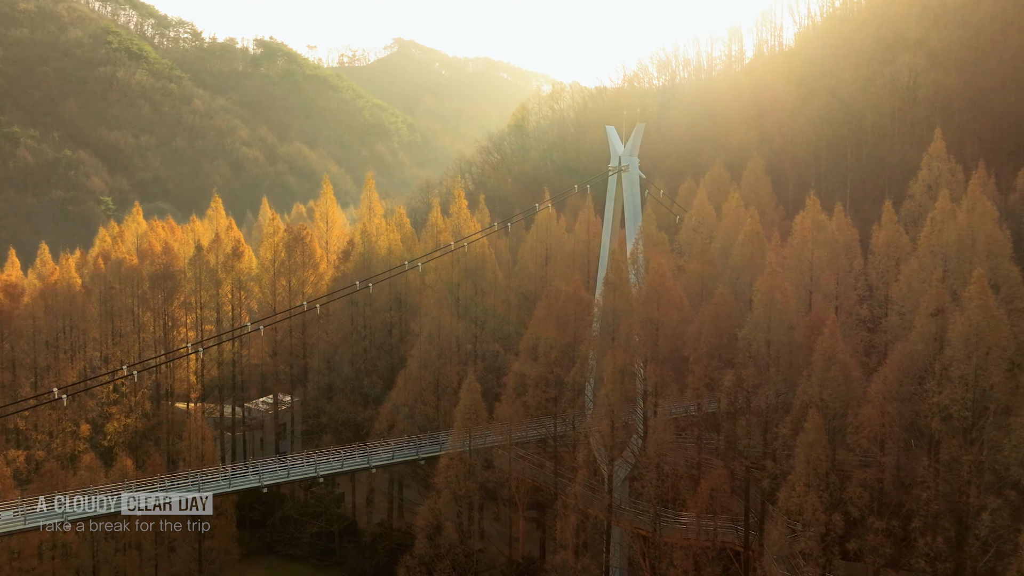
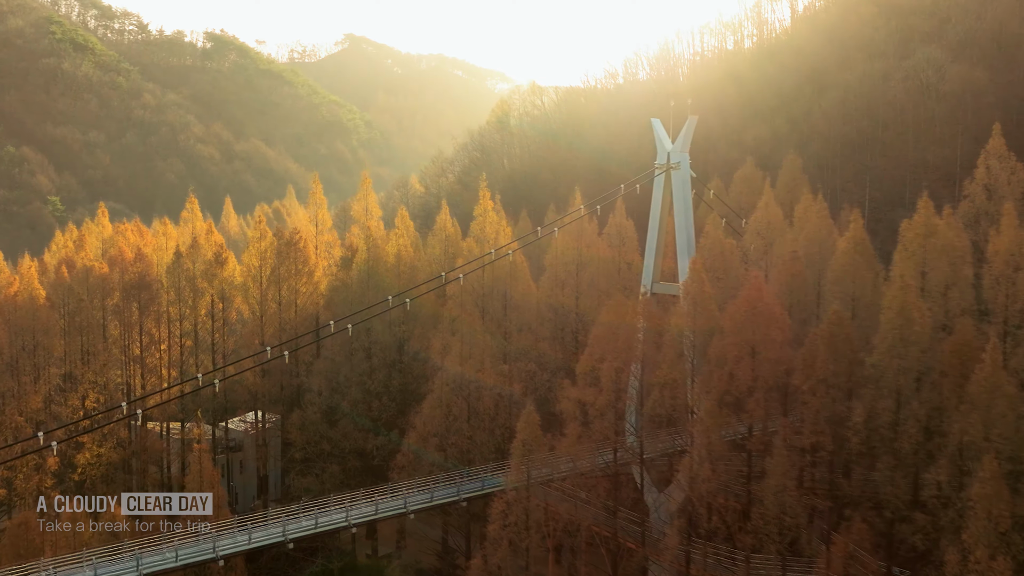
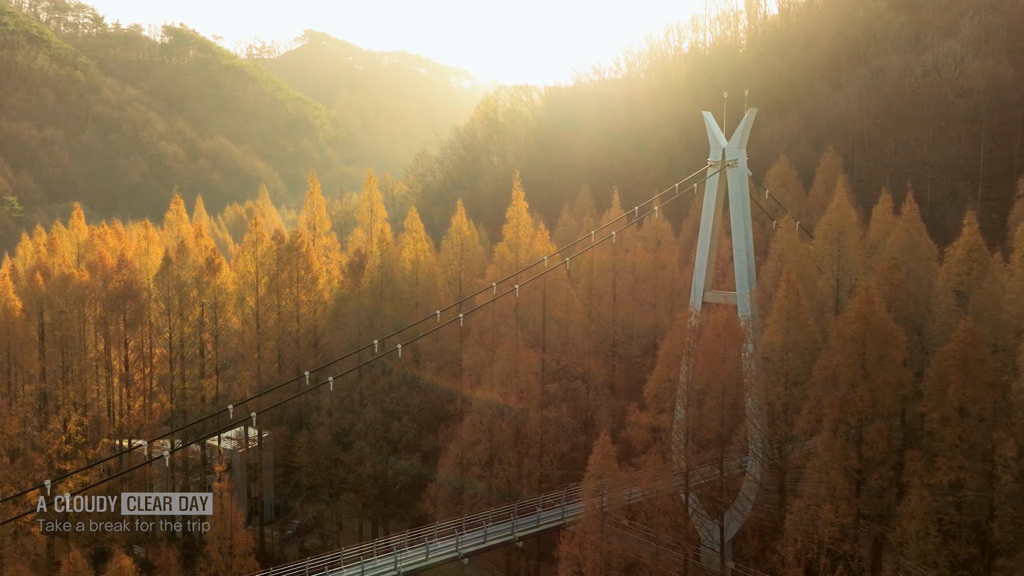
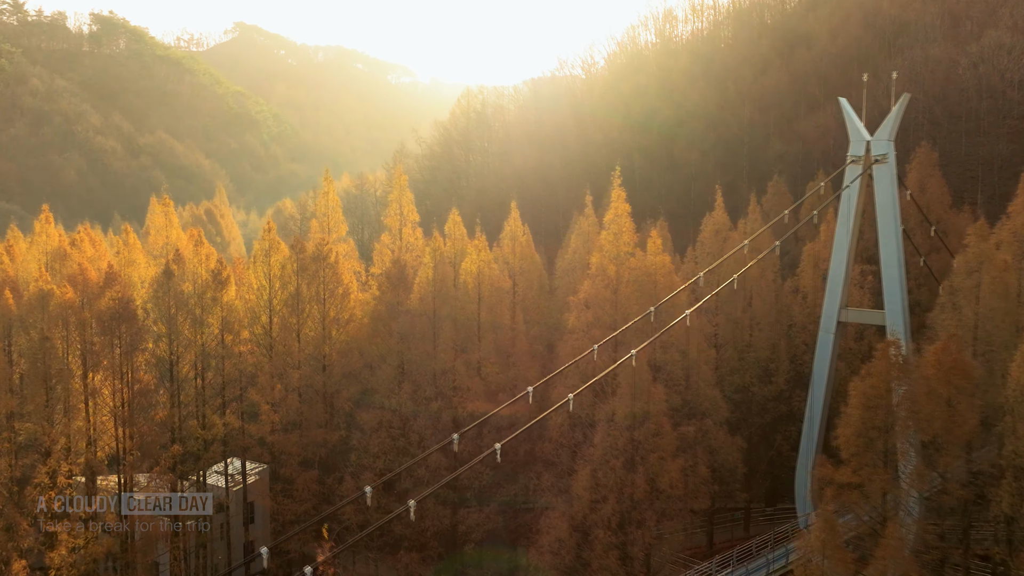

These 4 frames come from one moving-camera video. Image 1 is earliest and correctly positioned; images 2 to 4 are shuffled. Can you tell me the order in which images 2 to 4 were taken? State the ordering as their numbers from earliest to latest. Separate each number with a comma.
2, 3, 4
